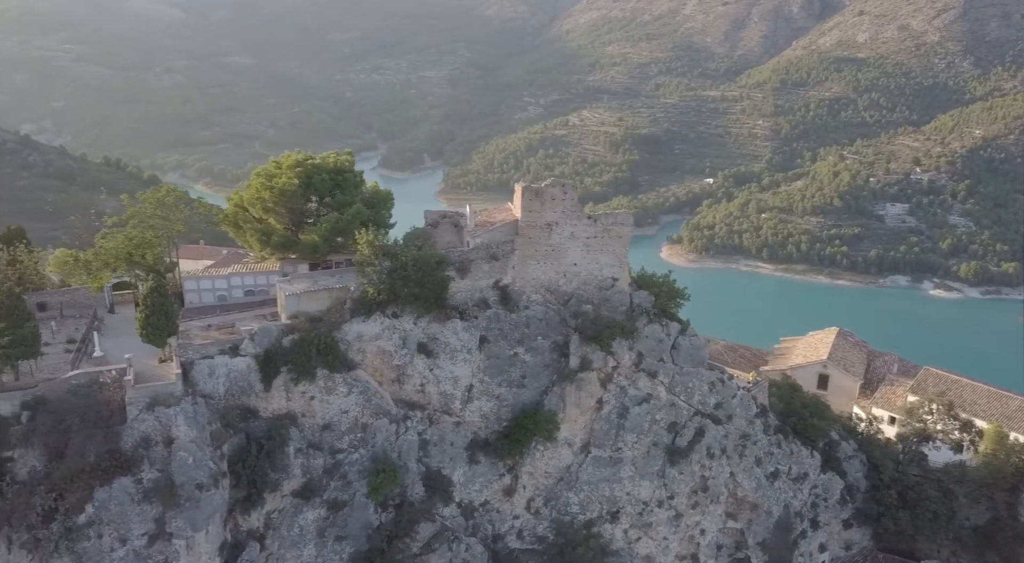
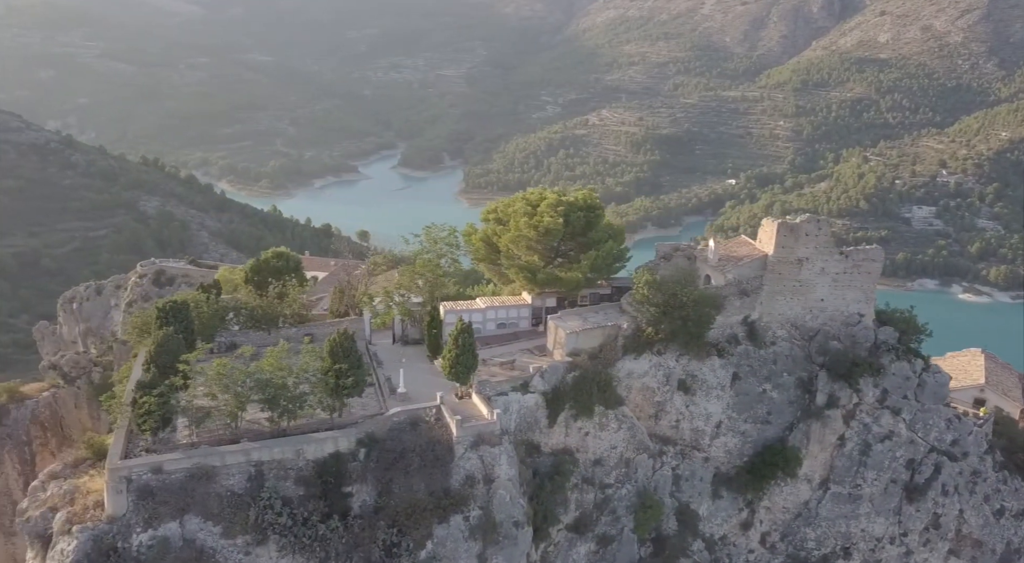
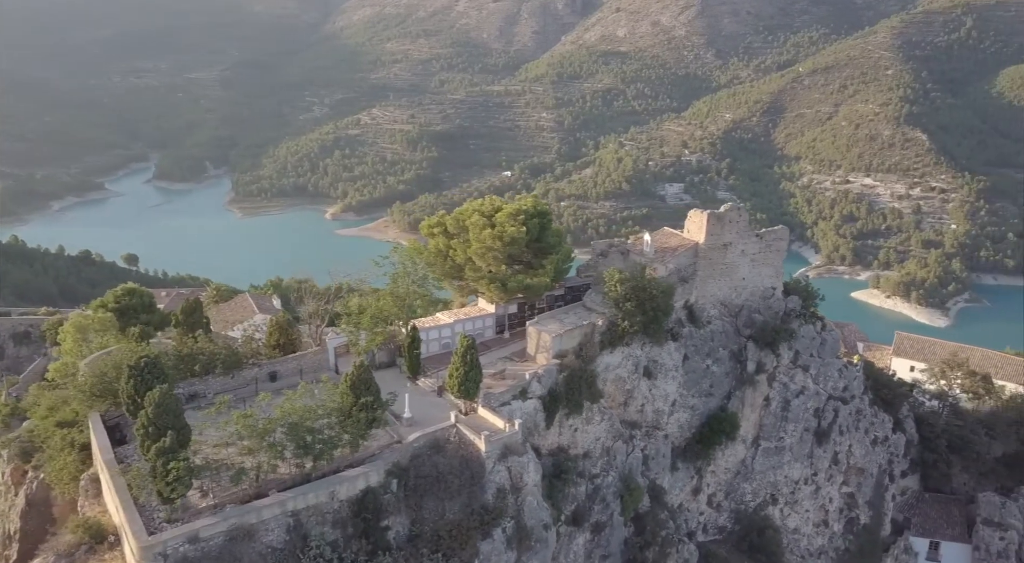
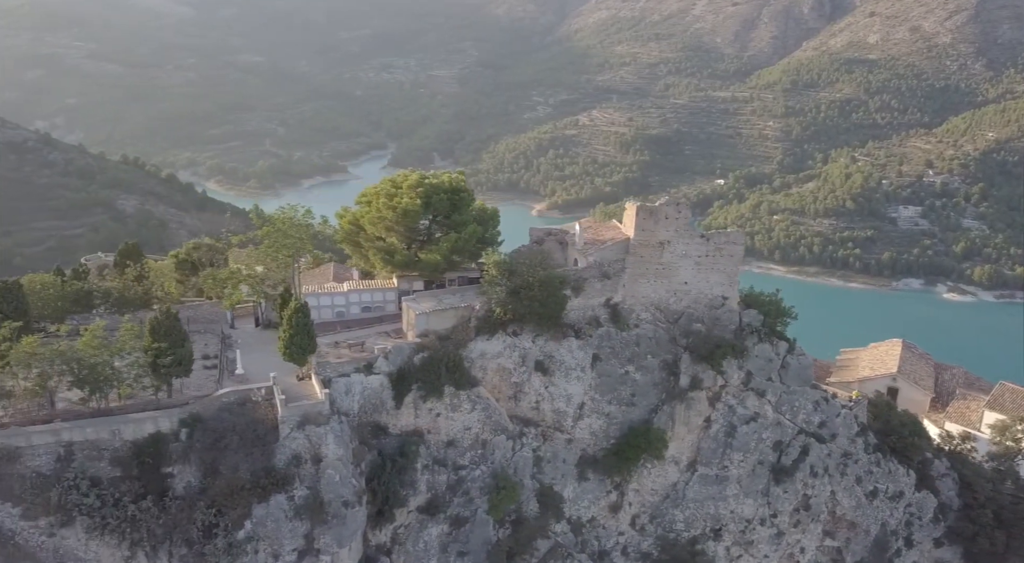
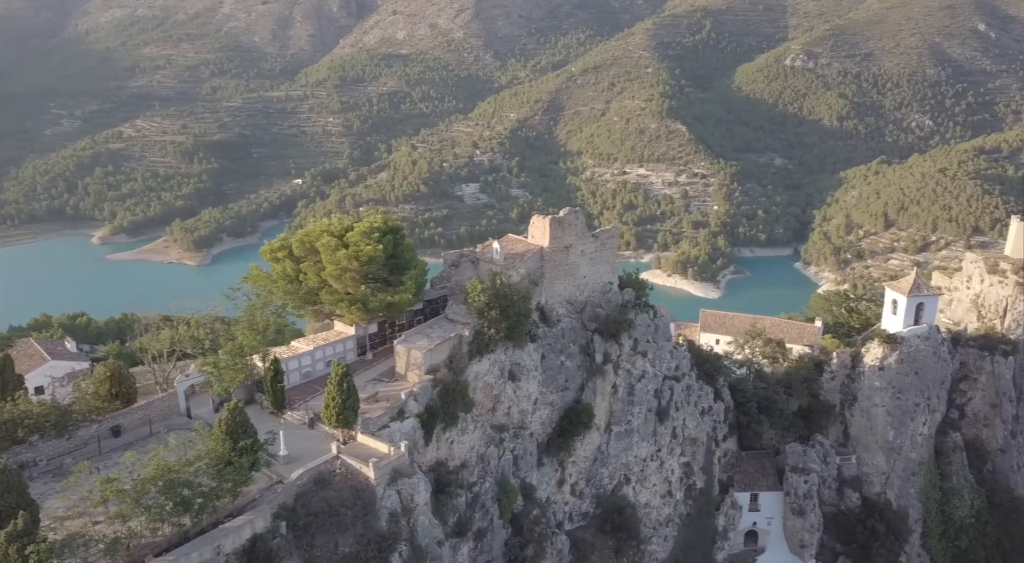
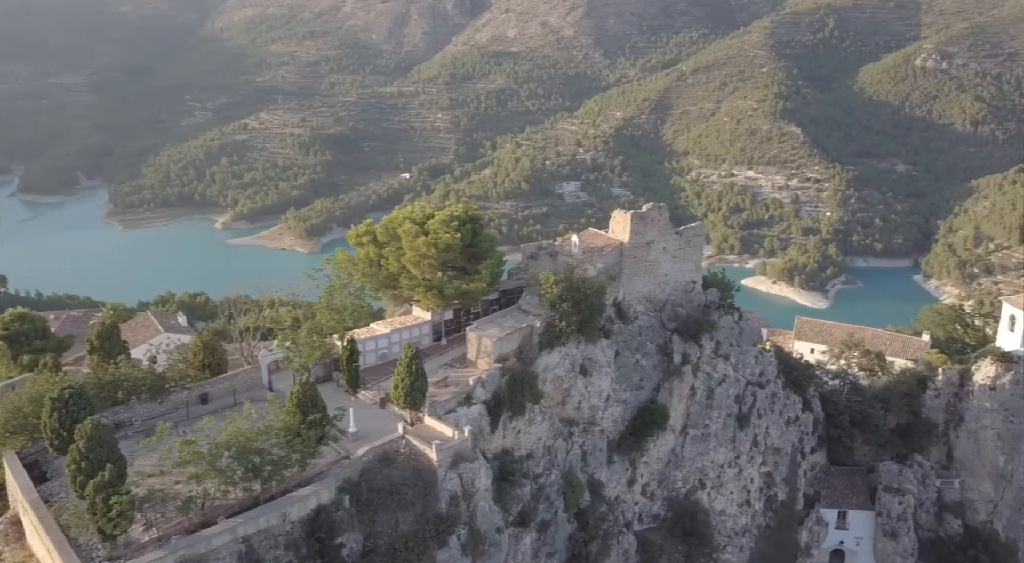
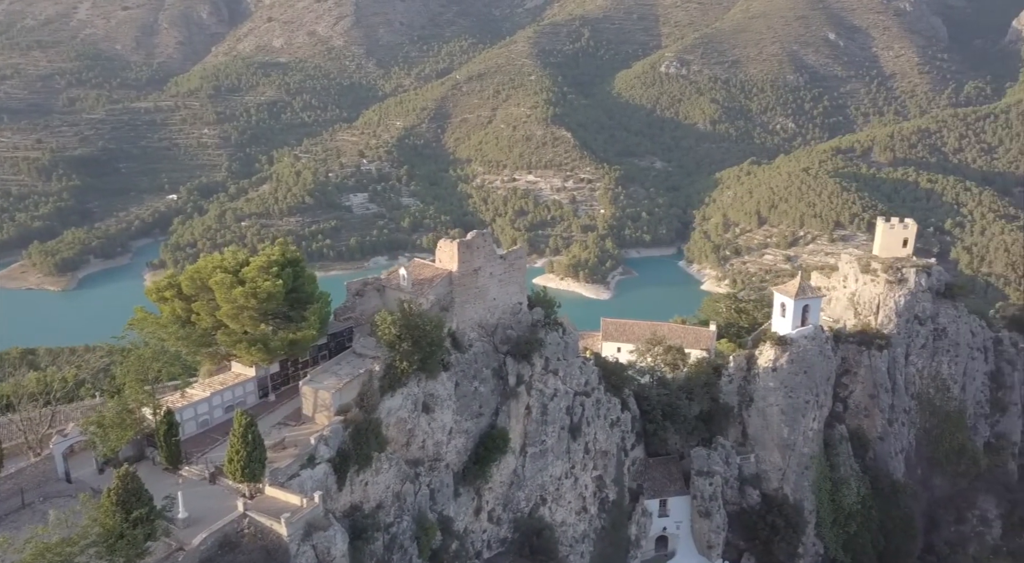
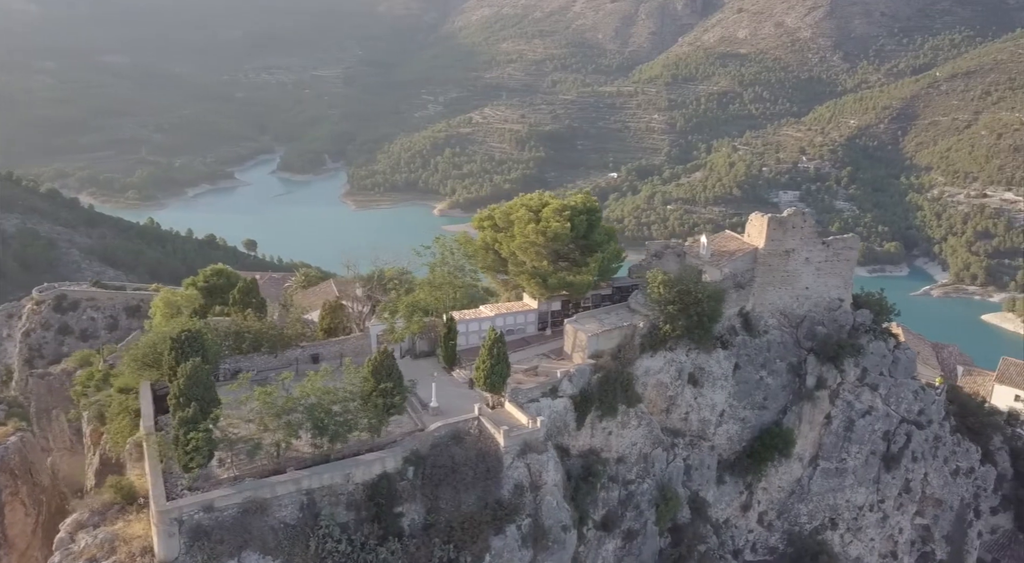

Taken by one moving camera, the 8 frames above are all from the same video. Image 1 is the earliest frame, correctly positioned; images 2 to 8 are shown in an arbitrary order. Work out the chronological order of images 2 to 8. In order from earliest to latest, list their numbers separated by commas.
4, 2, 8, 3, 6, 5, 7
